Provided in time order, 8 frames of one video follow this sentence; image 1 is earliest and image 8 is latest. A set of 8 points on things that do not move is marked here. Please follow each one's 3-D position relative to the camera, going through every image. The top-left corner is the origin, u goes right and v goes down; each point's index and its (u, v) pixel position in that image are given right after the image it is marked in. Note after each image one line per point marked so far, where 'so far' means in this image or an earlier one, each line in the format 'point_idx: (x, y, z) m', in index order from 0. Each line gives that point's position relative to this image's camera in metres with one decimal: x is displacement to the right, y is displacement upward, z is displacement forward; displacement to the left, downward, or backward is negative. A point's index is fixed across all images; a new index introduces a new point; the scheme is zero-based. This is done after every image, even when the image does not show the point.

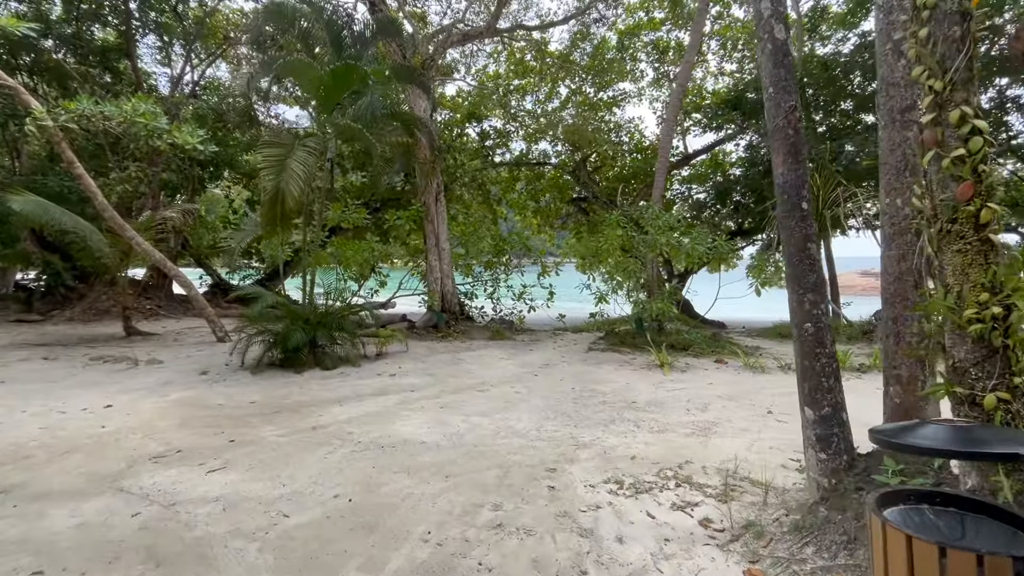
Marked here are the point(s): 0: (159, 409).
0: (-2.9, -1.0, +4.0) m
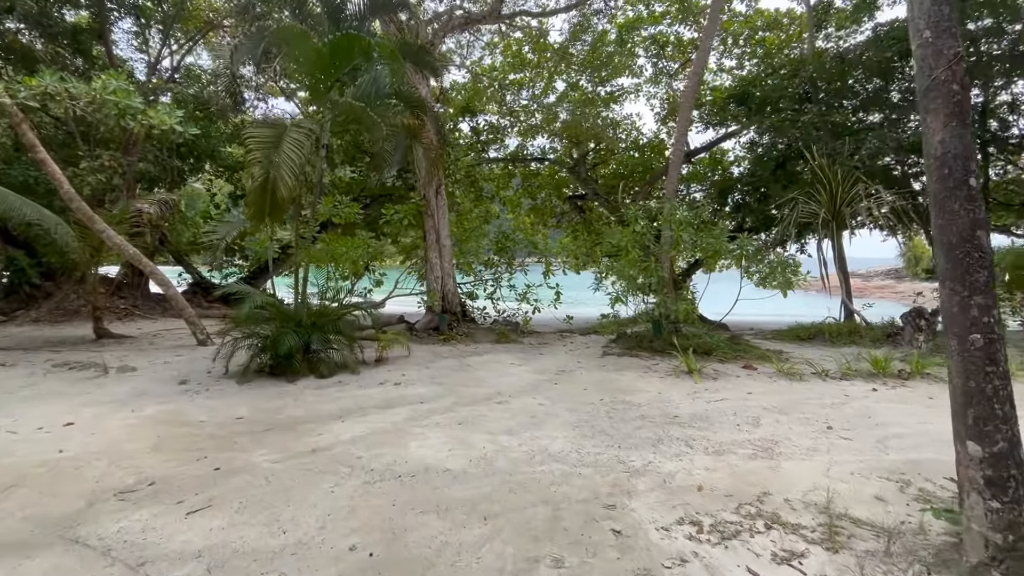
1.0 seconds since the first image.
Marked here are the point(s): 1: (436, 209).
0: (-2.7, -1.0, +3.4) m
1: (-1.2, +1.3, +7.7) m
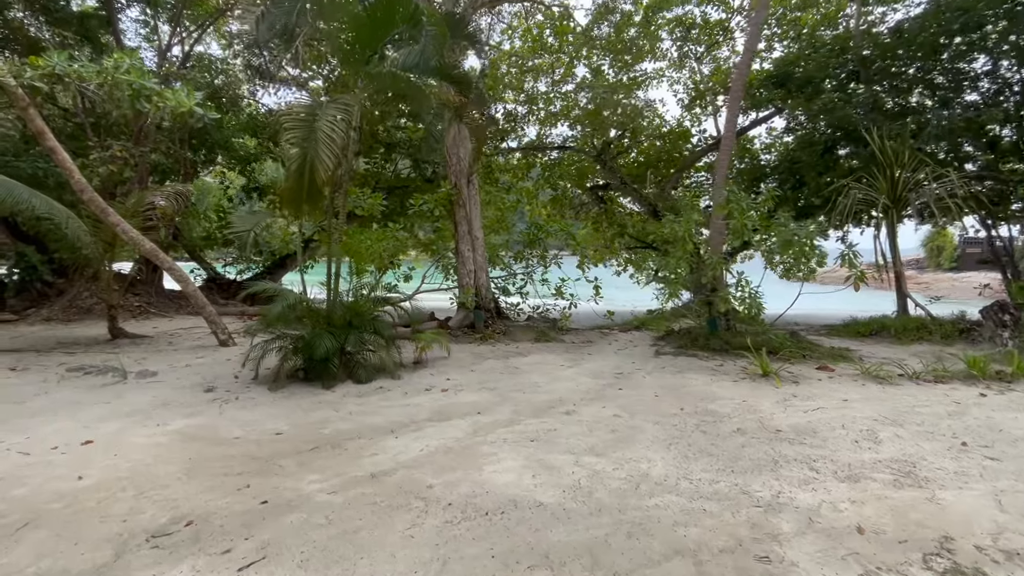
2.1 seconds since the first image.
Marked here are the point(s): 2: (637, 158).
0: (-2.2, -1.0, +3.0) m
1: (-0.6, +1.3, +7.2) m
2: (+2.8, +3.1, +12.1) m
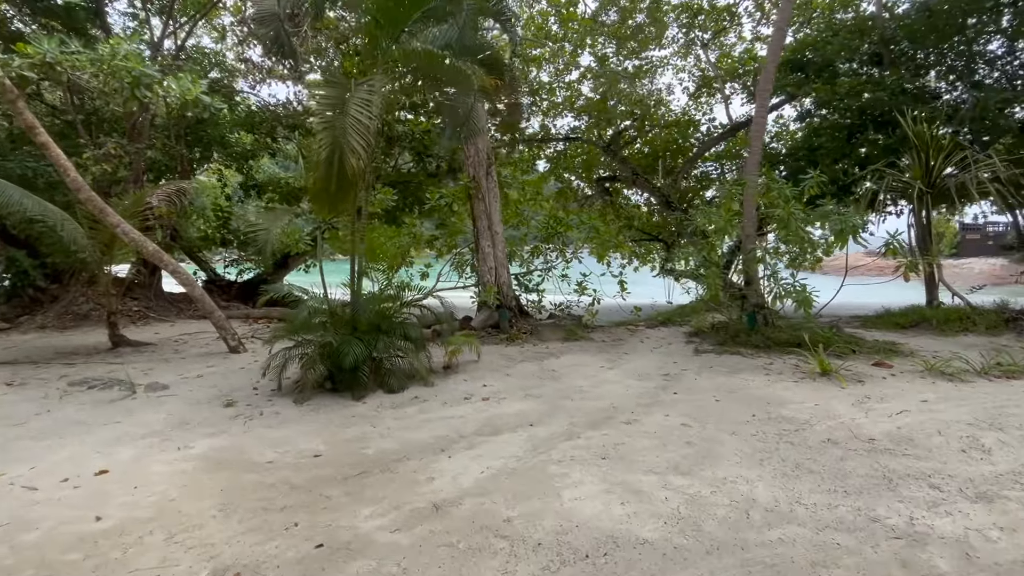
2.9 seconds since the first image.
0: (-1.8, -1.0, +2.6) m
1: (-0.3, +1.4, +6.9) m
2: (+3.0, +3.3, +11.7) m
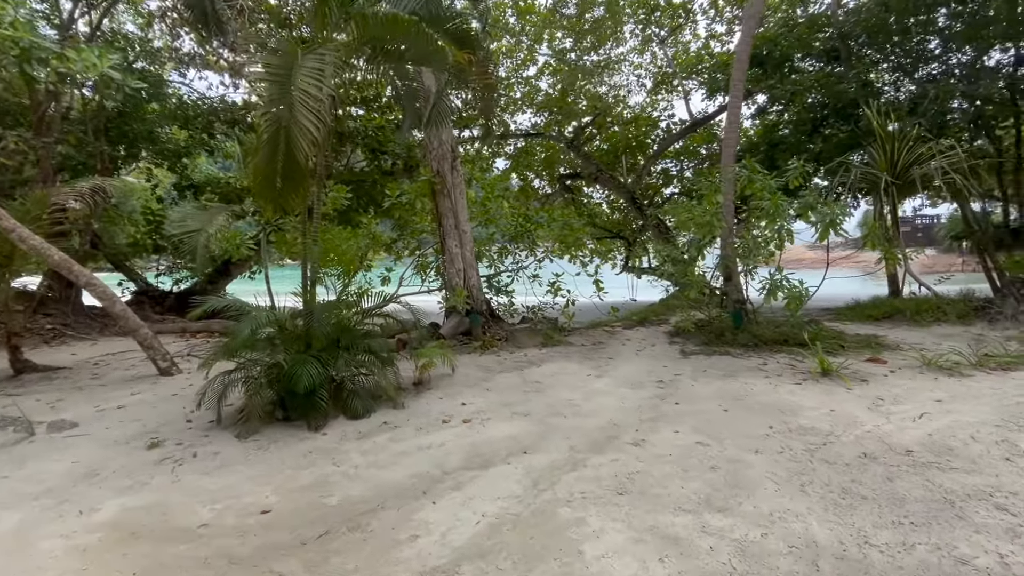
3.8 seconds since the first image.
0: (-1.8, -1.1, +2.0) m
1: (-0.8, +1.3, +6.3) m
2: (+2.1, +3.3, +11.5) m
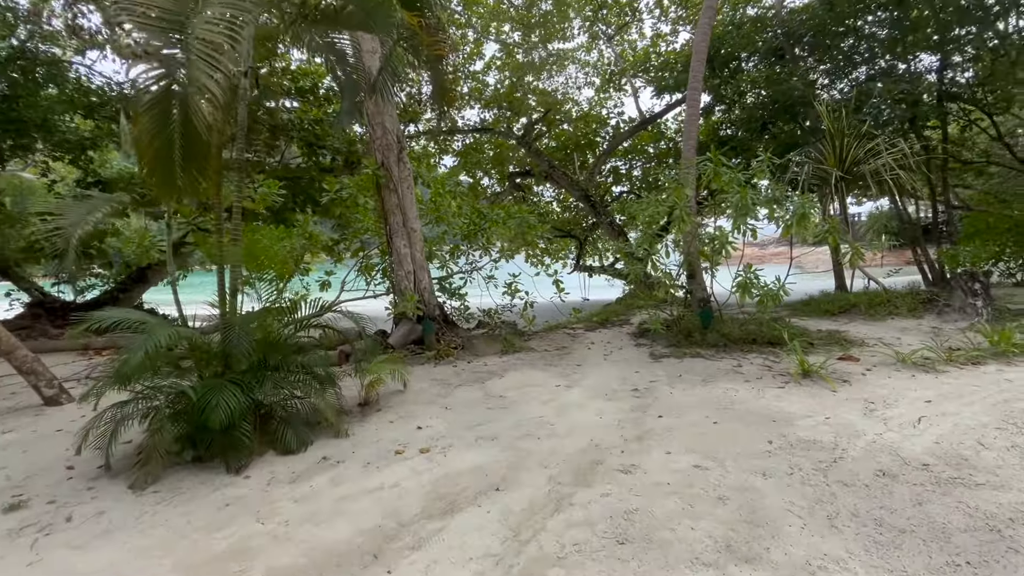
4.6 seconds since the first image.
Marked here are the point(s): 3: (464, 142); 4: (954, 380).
0: (-1.8, -1.1, +1.3) m
1: (-1.3, +1.3, +5.8) m
2: (+0.9, +3.3, +11.2) m
3: (-1.1, +3.4, +11.3) m
4: (+3.2, -0.7, +3.6) m
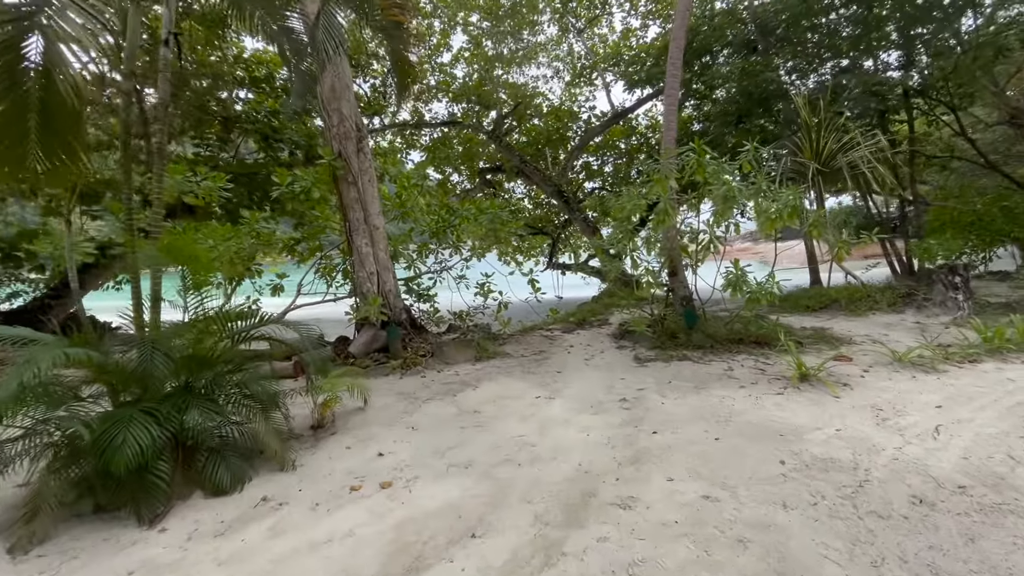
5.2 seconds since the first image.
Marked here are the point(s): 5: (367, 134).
0: (-1.8, -1.2, +0.8) m
1: (-1.7, +1.3, +5.3) m
2: (+0.3, +3.3, +10.8) m
3: (-1.8, +3.4, +10.8) m
4: (+3.1, -0.6, +3.4) m
5: (-1.6, +1.7, +5.3) m
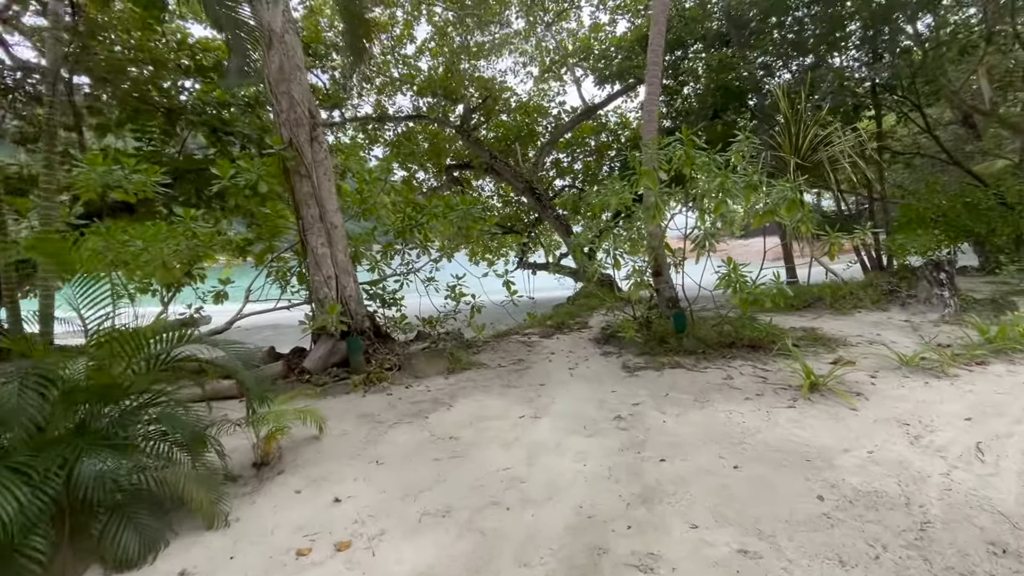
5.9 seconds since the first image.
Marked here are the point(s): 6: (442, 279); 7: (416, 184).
0: (-1.8, -1.2, +0.3) m
1: (-1.9, +1.2, +4.7) m
2: (-0.4, +3.3, +10.3) m
3: (-2.4, +3.3, +10.2) m
4: (+3.0, -0.6, +3.1) m
5: (-1.8, +1.6, +4.7) m
6: (-0.8, +0.1, +5.8) m
7: (-1.9, +2.3, +10.4) m
